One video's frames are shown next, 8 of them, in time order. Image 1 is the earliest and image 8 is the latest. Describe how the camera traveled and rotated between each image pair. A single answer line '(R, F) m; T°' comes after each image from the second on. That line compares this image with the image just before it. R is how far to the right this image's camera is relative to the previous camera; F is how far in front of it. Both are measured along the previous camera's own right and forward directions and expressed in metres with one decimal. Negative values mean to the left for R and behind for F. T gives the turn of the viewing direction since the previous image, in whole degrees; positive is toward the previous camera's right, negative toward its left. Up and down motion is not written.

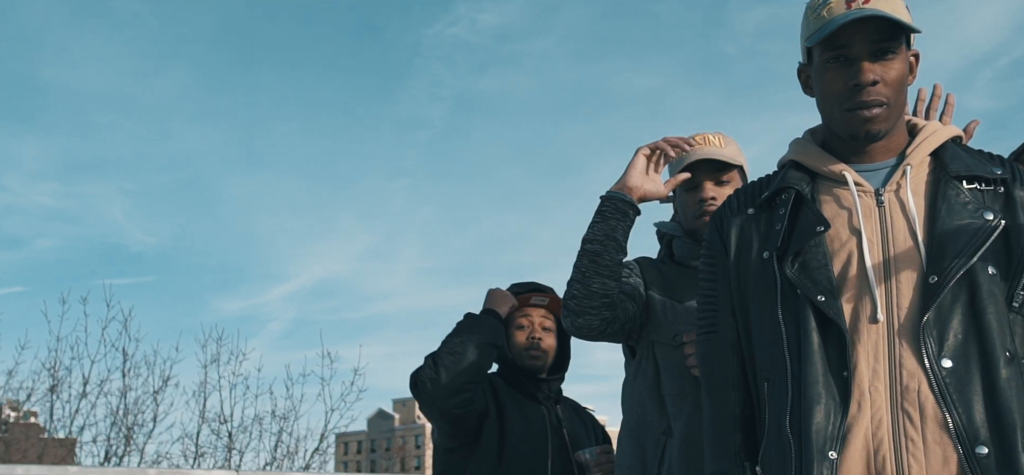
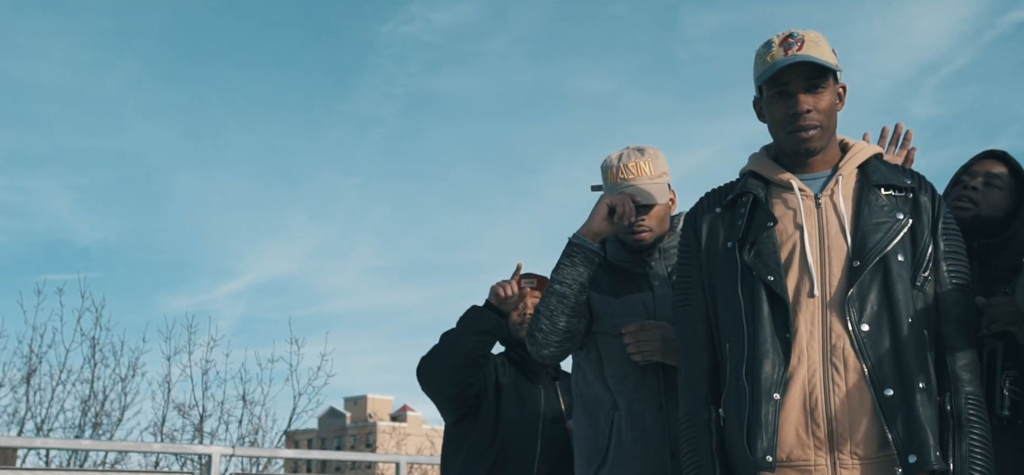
(-0.2, -0.5) m; +3°
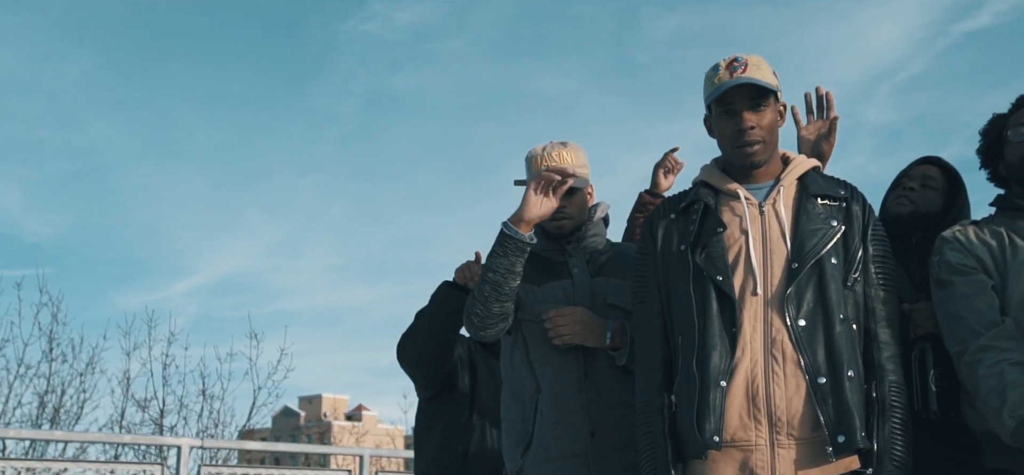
(-0.1, -0.2) m; +3°
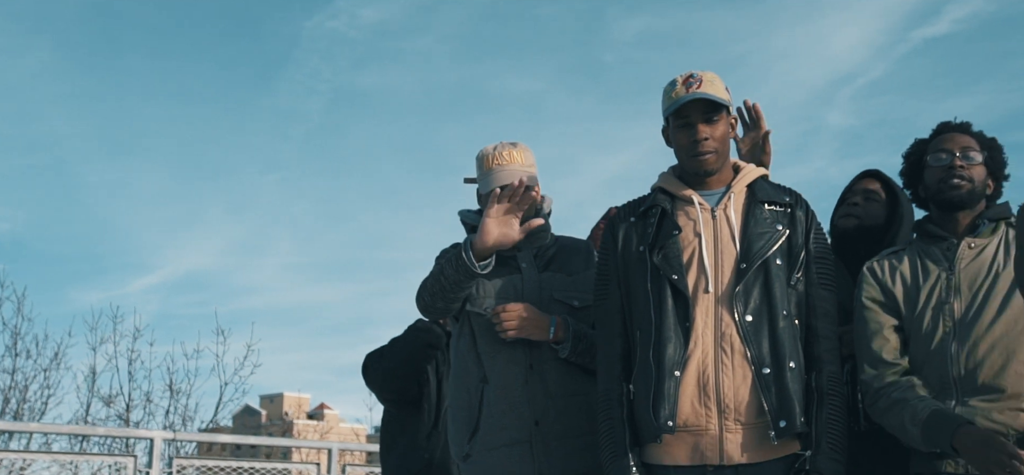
(0.0, -0.2) m; +2°
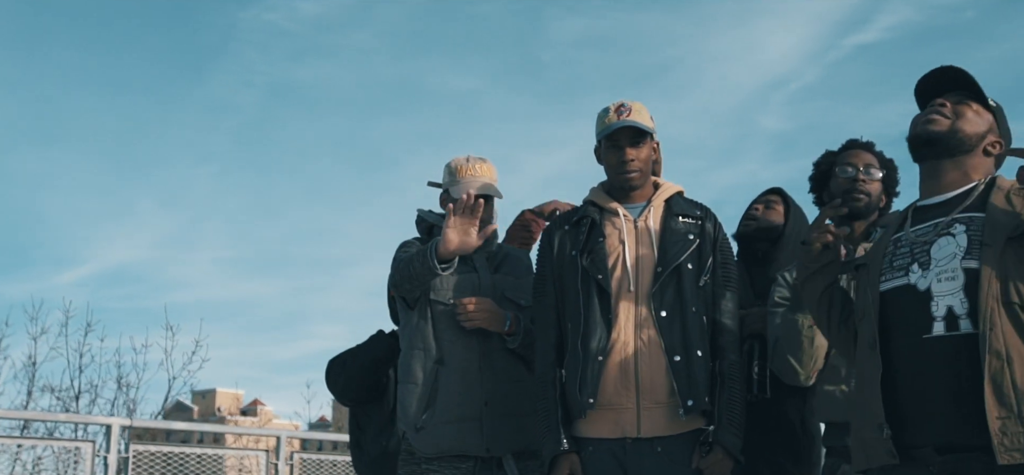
(0.0, -0.5) m; +4°
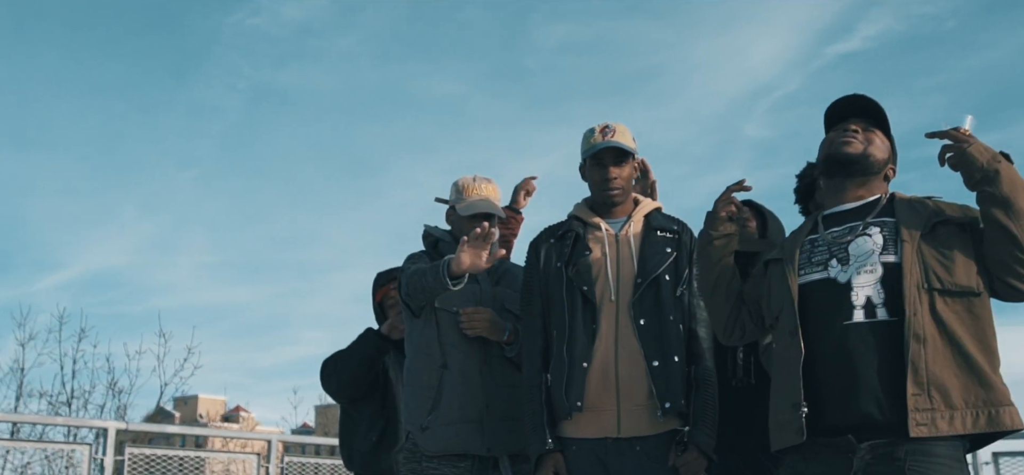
(+0.6, -0.2) m; -9°
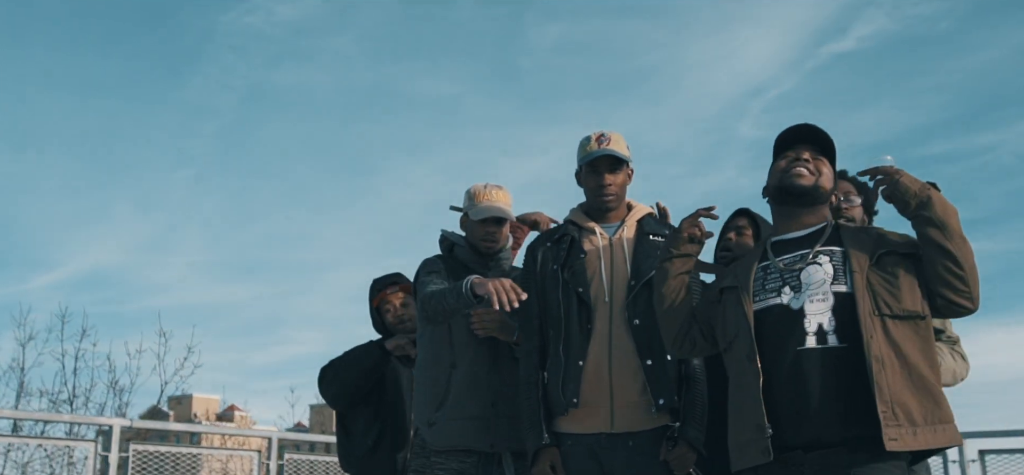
(0.0, -0.2) m; 0°
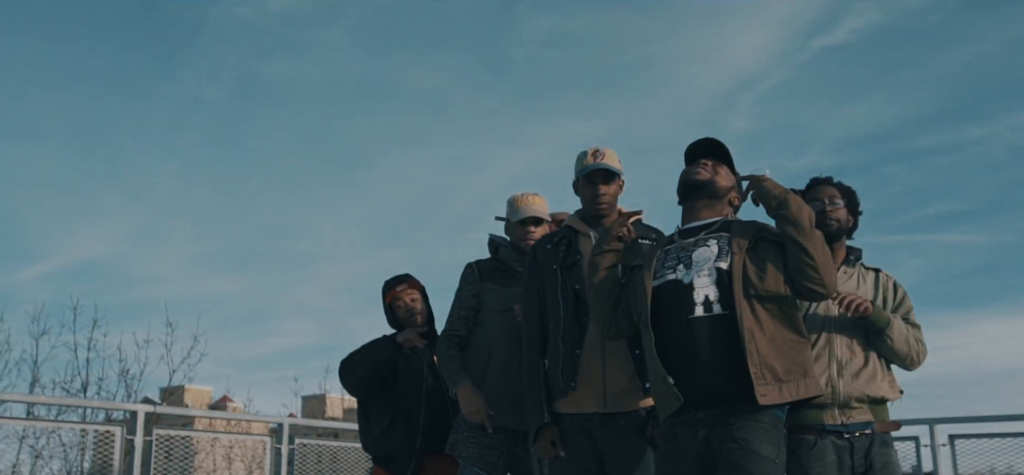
(-0.1, -0.5) m; +1°
